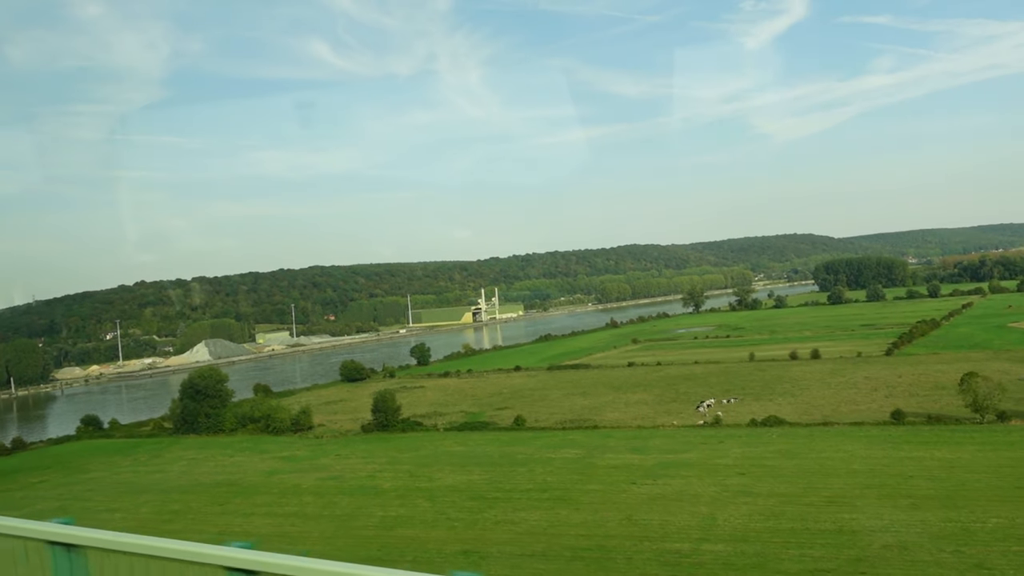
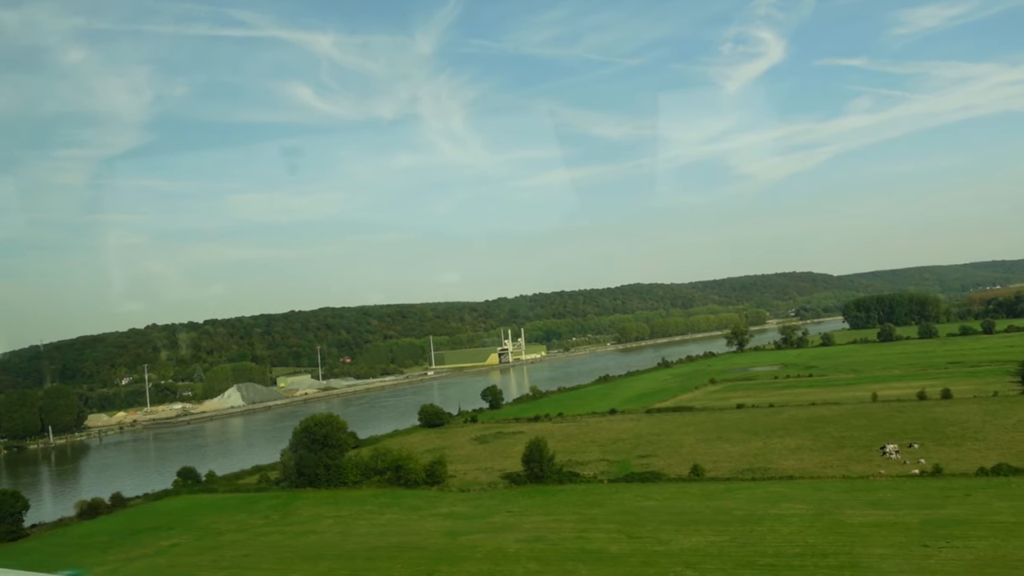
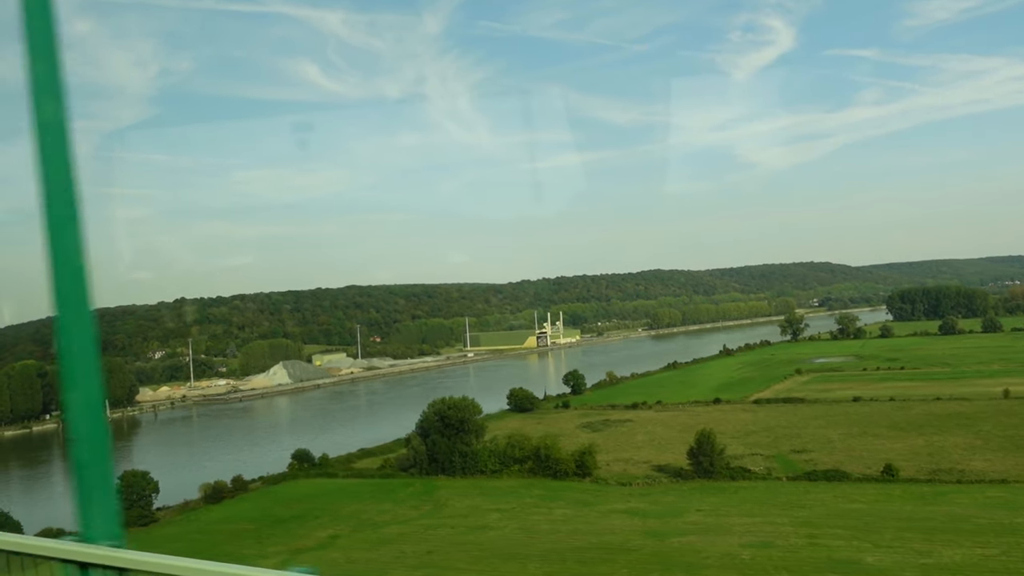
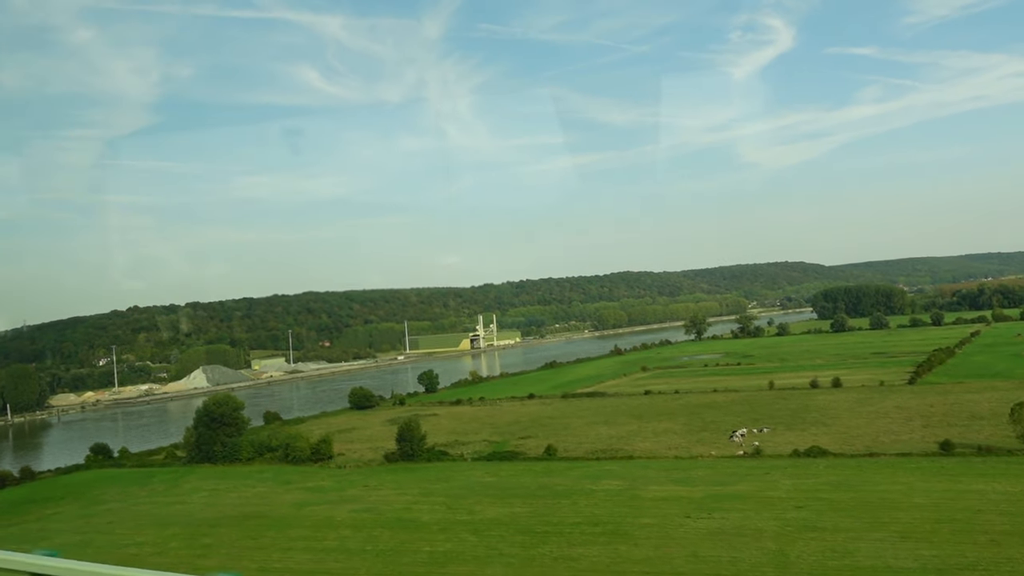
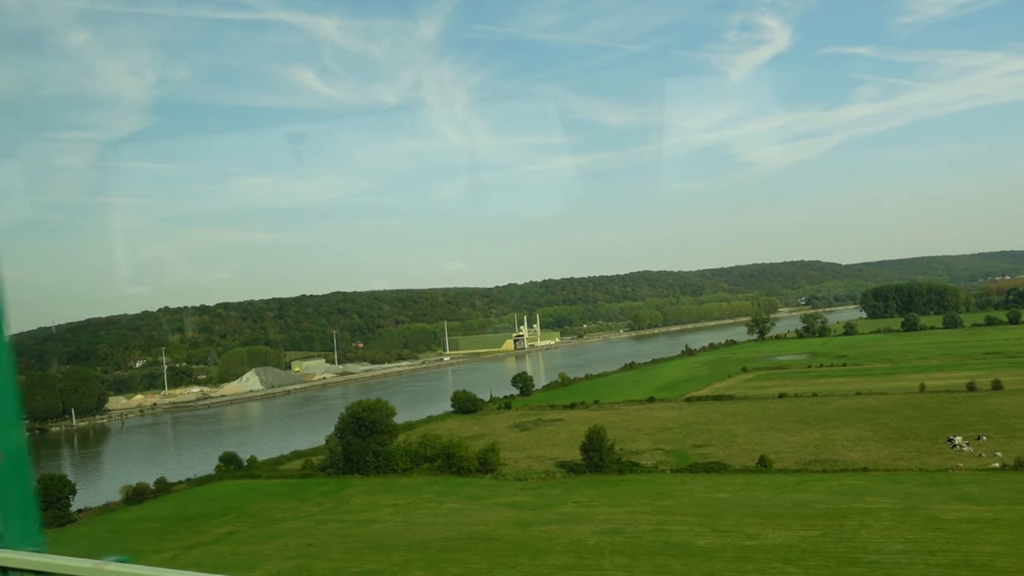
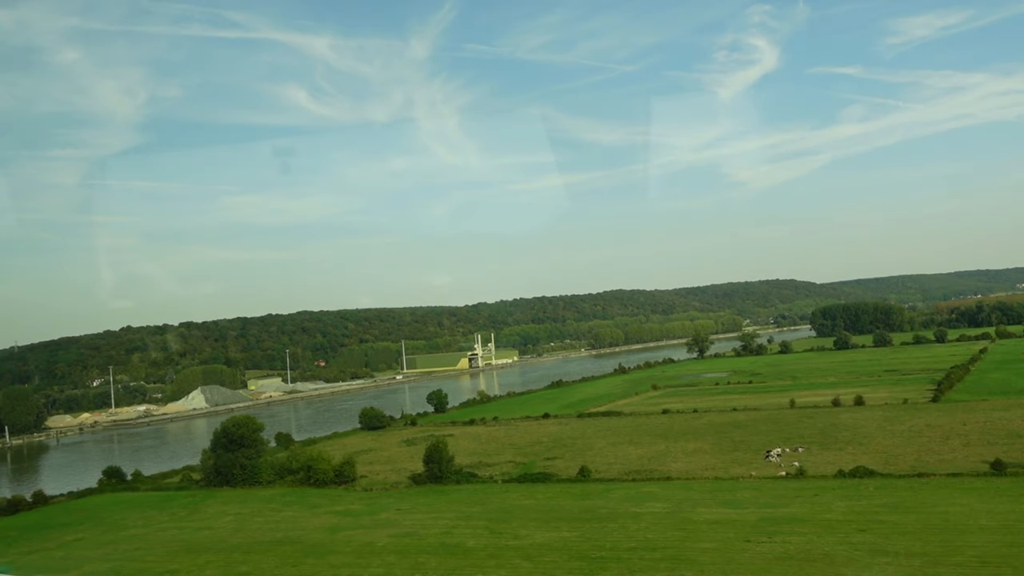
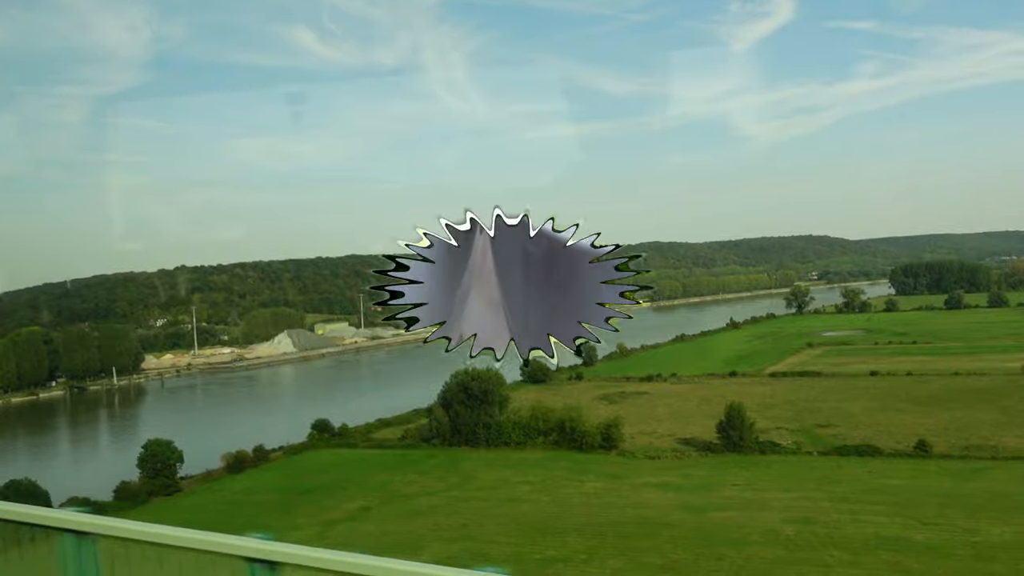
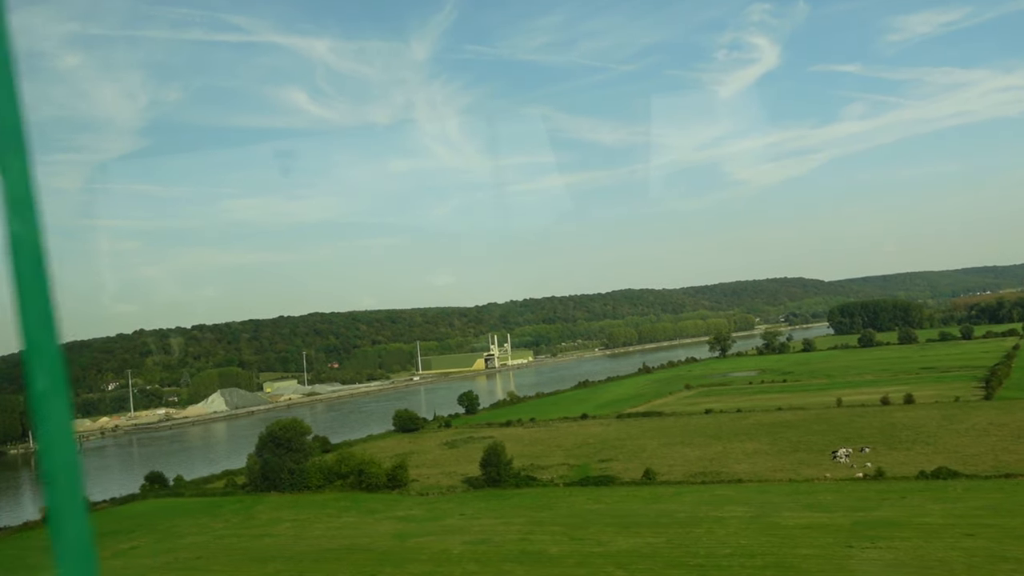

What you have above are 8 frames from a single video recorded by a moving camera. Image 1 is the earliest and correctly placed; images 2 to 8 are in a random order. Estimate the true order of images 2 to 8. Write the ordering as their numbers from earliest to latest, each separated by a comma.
4, 6, 8, 2, 5, 3, 7
